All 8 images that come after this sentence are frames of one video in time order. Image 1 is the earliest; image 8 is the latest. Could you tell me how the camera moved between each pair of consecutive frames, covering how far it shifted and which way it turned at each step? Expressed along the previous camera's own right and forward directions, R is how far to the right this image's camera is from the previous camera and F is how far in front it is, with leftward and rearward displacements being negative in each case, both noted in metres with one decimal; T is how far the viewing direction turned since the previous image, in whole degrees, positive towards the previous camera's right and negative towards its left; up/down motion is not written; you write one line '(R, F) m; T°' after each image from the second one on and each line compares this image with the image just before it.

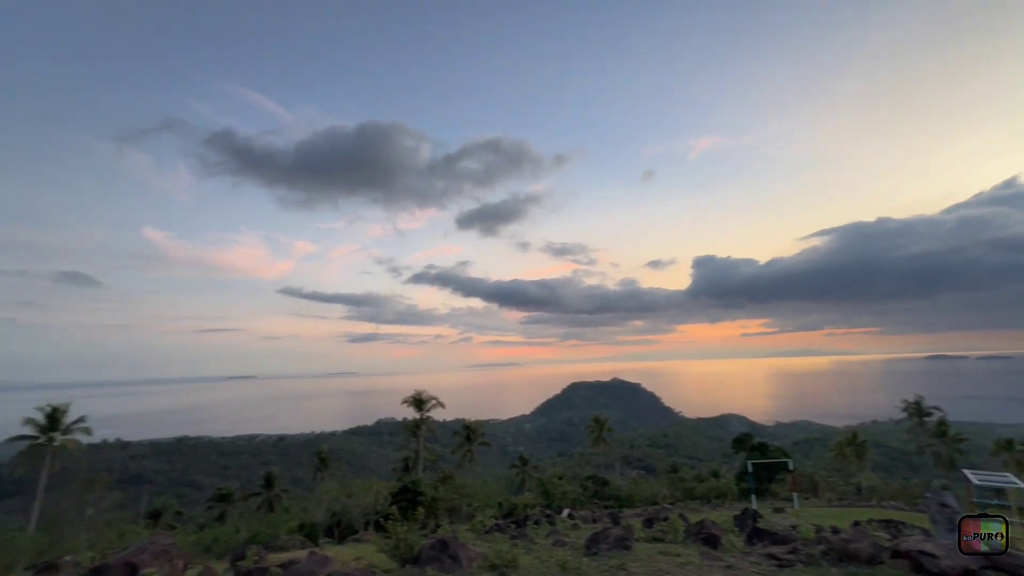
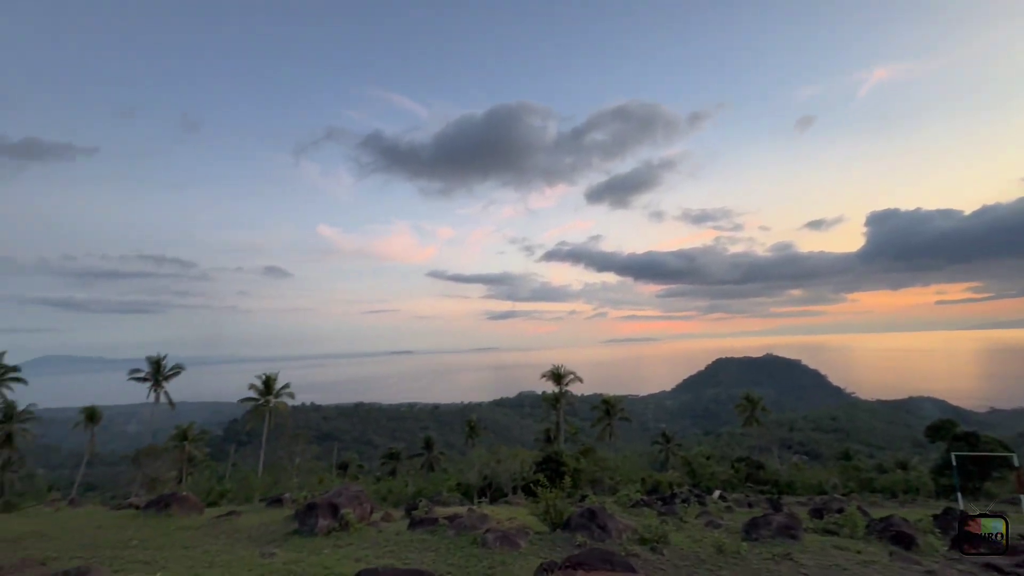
(-0.1, 0.0) m; -16°
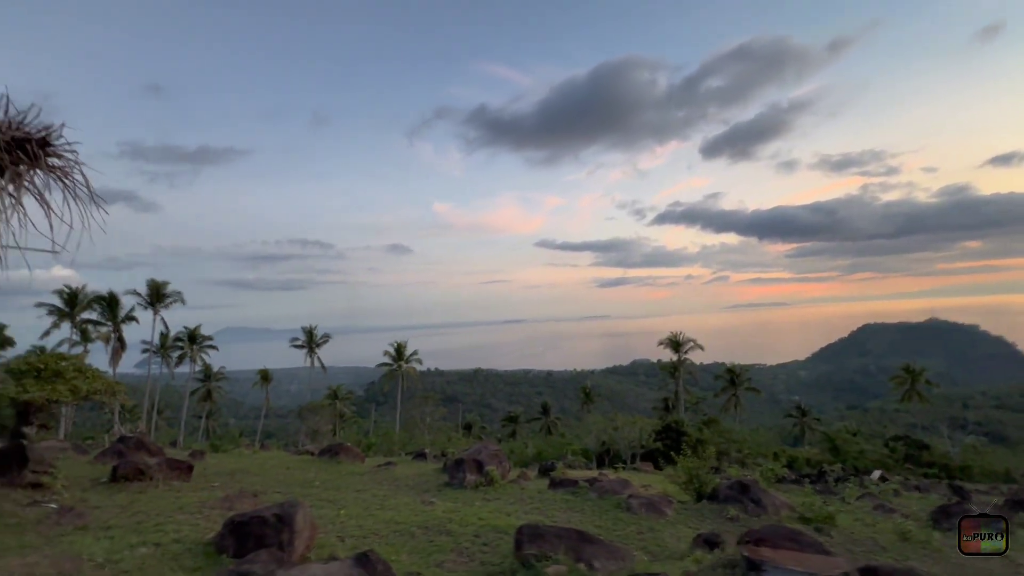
(-0.7, +0.2) m; -13°
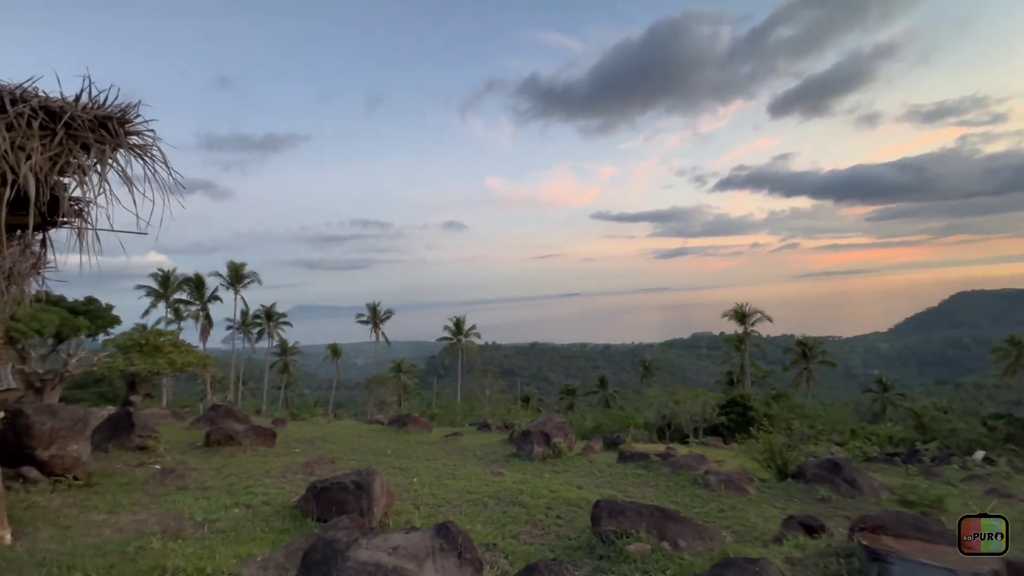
(-0.3, +0.4) m; -7°
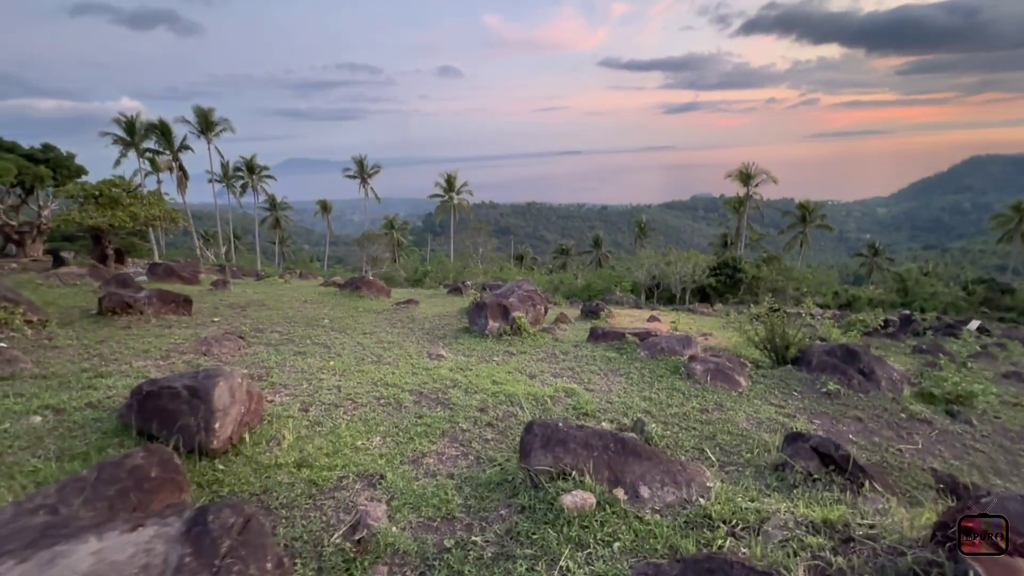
(+1.1, +3.1) m; 0°
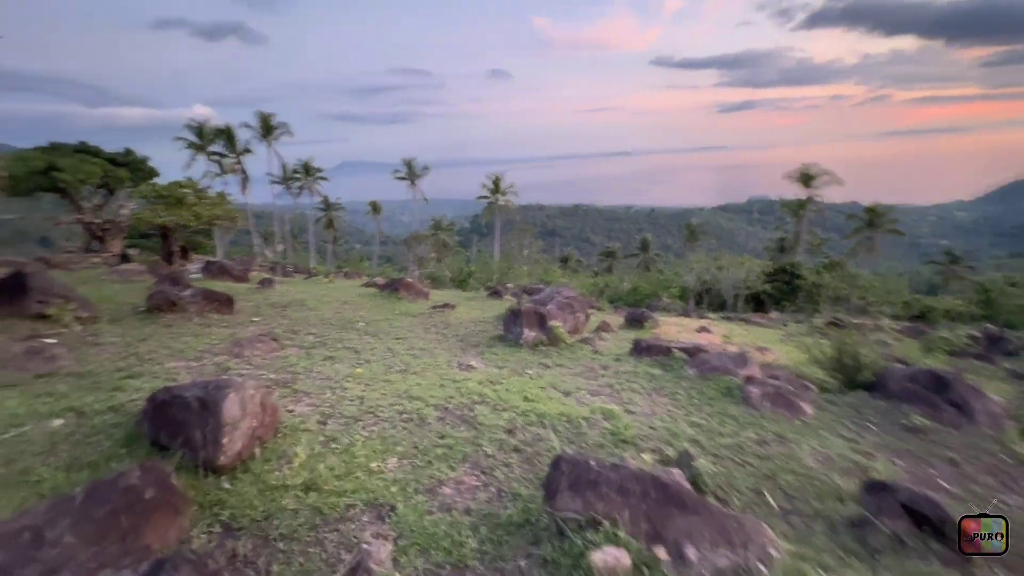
(+0.2, +0.6) m; -5°
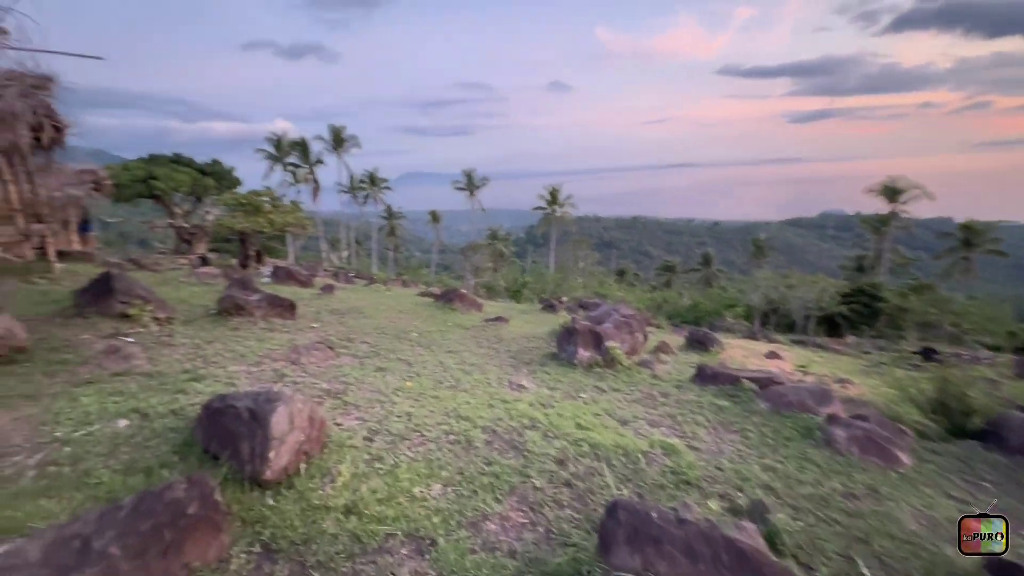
(0.0, +0.4) m; -7°
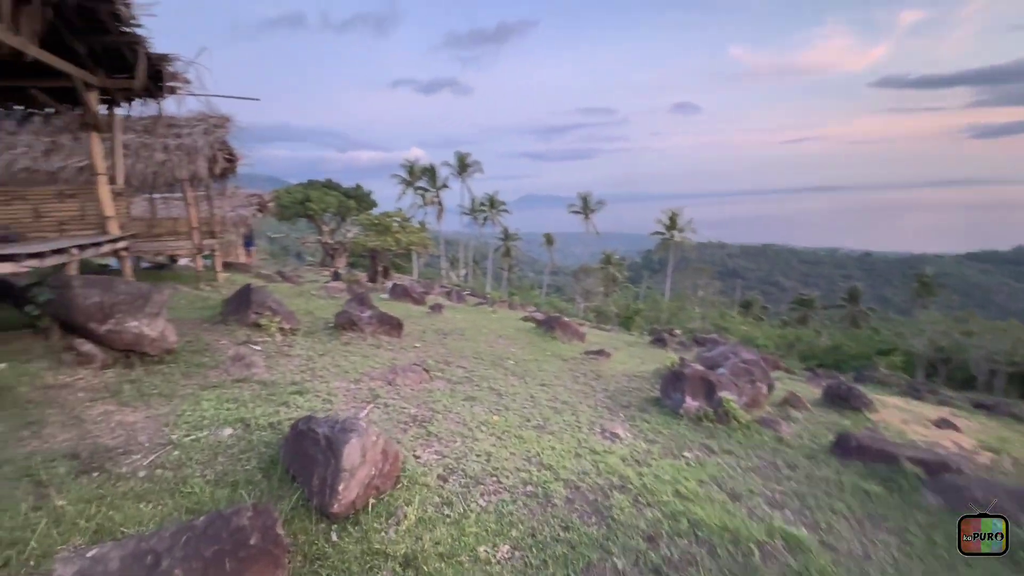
(+0.2, +0.6) m; -14°
